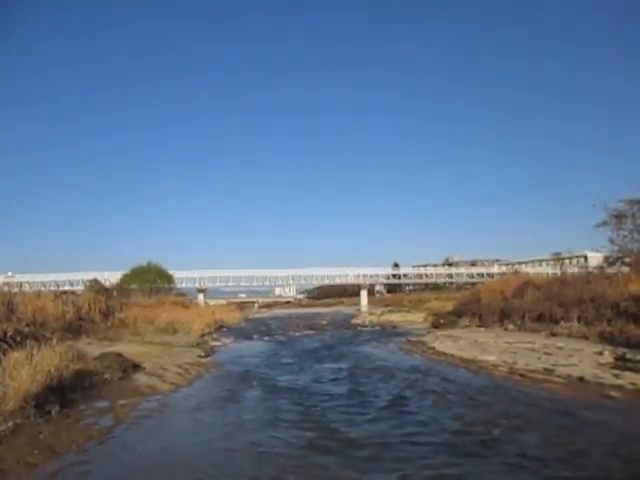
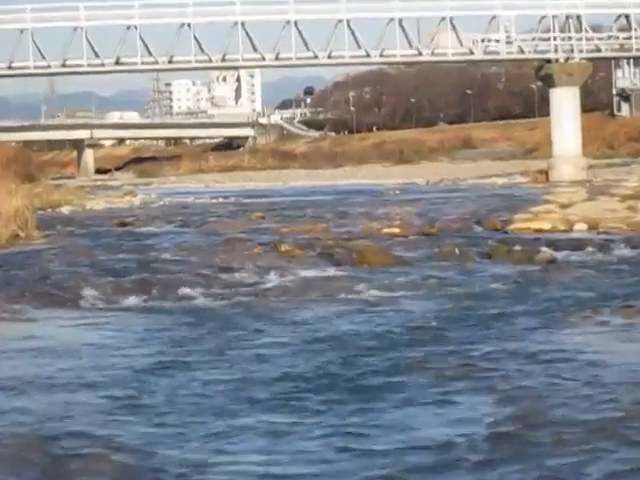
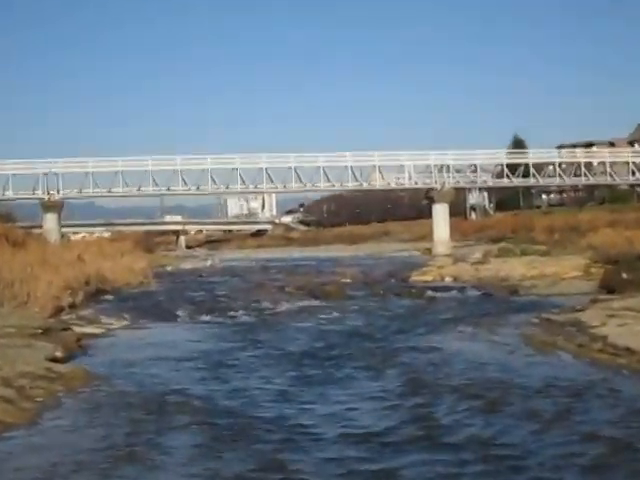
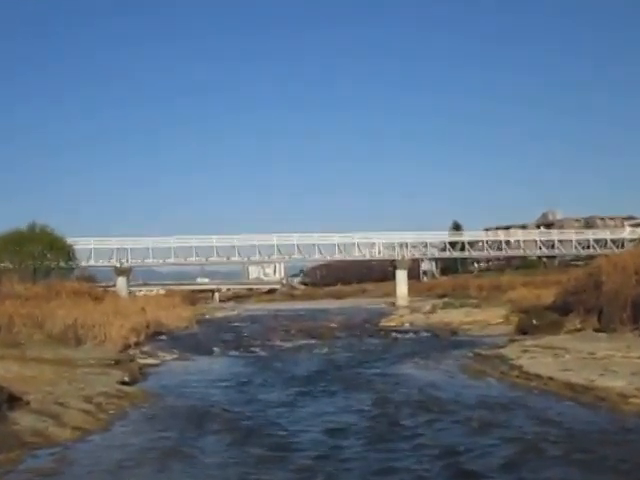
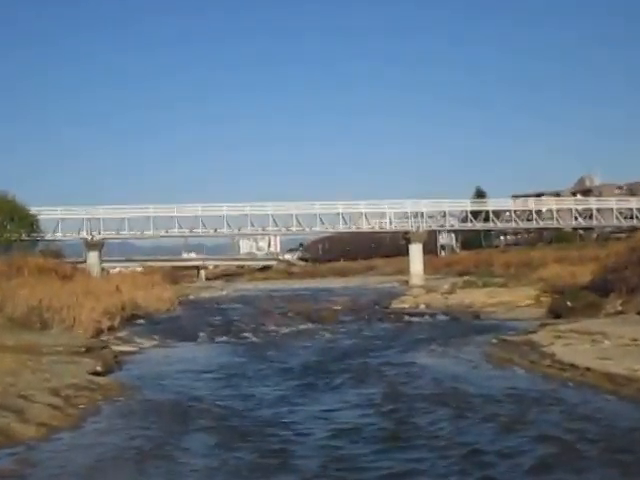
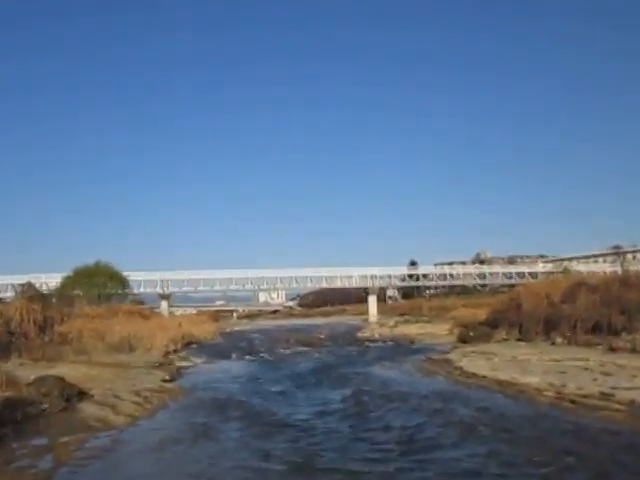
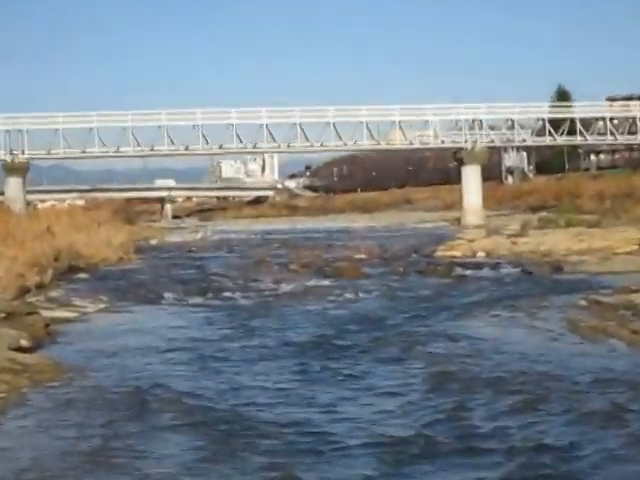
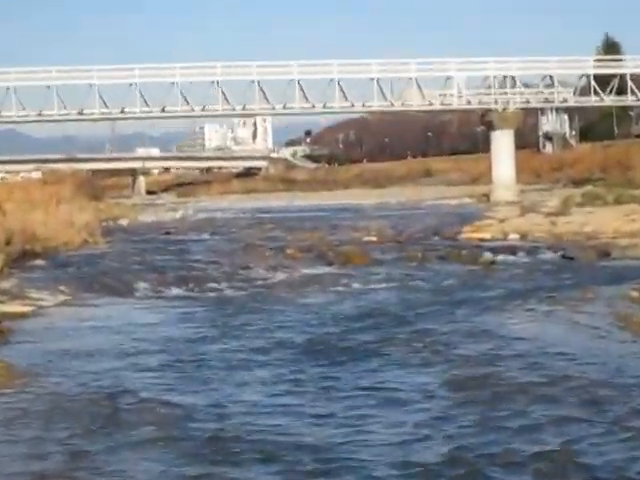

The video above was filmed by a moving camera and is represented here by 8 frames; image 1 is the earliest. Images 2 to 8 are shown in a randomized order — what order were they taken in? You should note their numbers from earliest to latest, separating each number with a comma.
6, 4, 5, 3, 7, 8, 2
